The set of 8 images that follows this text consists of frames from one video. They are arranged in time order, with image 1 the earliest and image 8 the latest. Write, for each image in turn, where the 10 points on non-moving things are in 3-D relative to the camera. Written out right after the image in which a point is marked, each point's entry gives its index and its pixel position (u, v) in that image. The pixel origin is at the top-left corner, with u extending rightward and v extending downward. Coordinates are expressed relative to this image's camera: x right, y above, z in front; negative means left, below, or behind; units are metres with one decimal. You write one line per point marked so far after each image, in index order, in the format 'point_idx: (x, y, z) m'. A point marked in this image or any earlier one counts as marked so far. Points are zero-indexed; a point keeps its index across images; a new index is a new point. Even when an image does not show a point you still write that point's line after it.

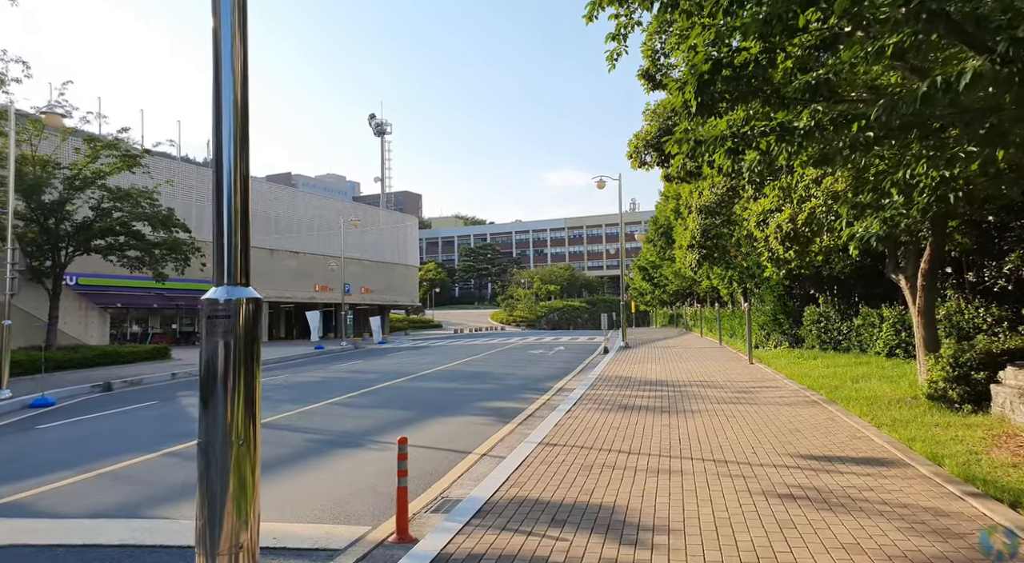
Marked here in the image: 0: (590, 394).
0: (+1.7, -2.4, +12.4) m
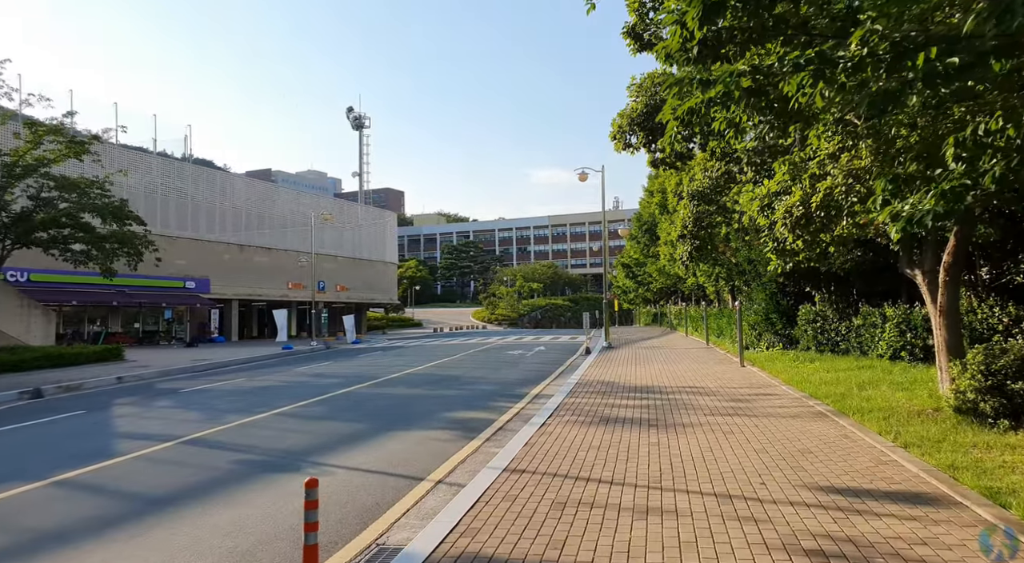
0: (+1.1, -2.3, +11.1) m
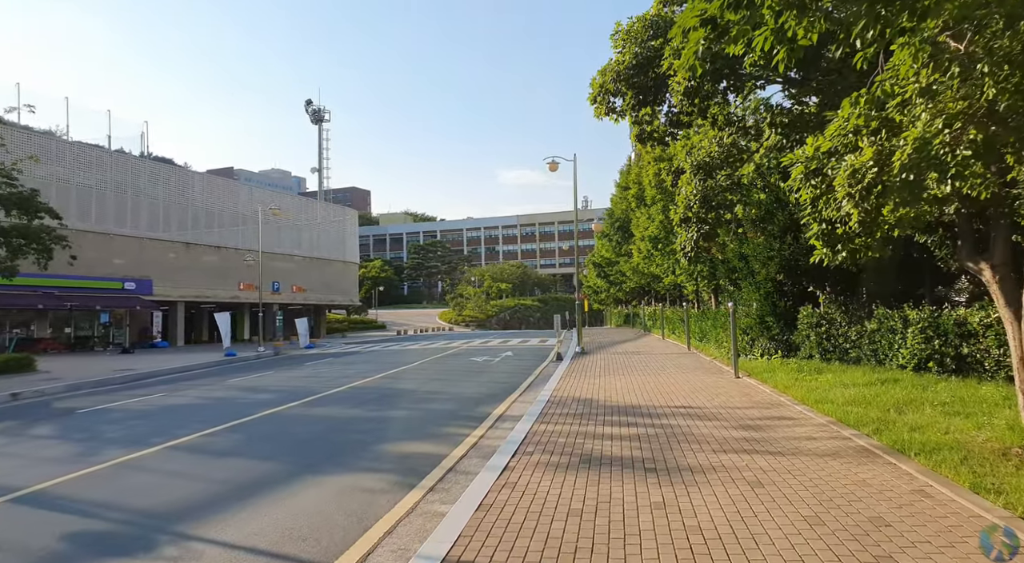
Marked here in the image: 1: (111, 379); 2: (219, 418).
0: (+0.4, -2.3, +9.0) m
1: (-13.1, -2.9, +18.8) m
2: (-5.6, -2.6, +11.2) m
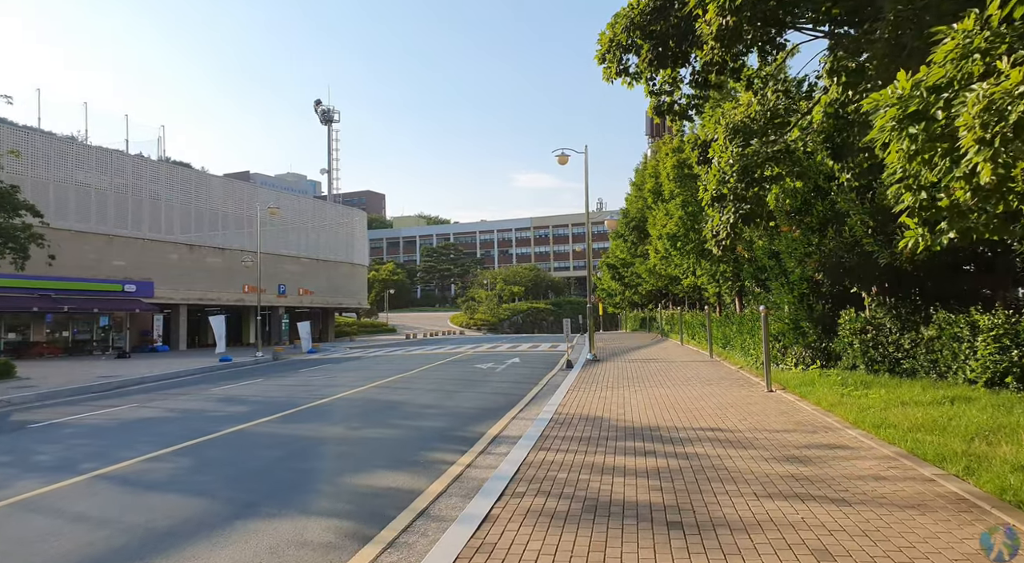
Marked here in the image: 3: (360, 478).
0: (+0.3, -2.3, +7.4) m
1: (-12.9, -3.0, +17.6) m
2: (-5.7, -2.6, +9.8) m
3: (-1.9, -2.5, +7.3) m
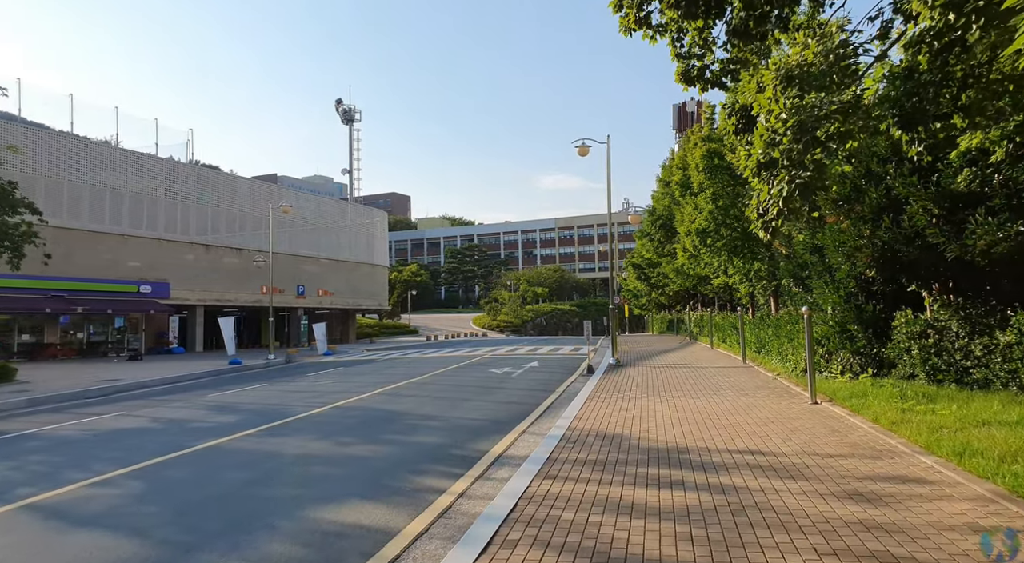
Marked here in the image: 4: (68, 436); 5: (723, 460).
0: (+0.3, -2.2, +6.2) m
1: (-12.5, -3.0, +17.0) m
2: (-5.6, -2.6, +8.8) m
3: (-1.9, -2.4, +6.1) m
4: (-7.5, -2.6, +9.8) m
5: (+2.7, -2.3, +7.5) m
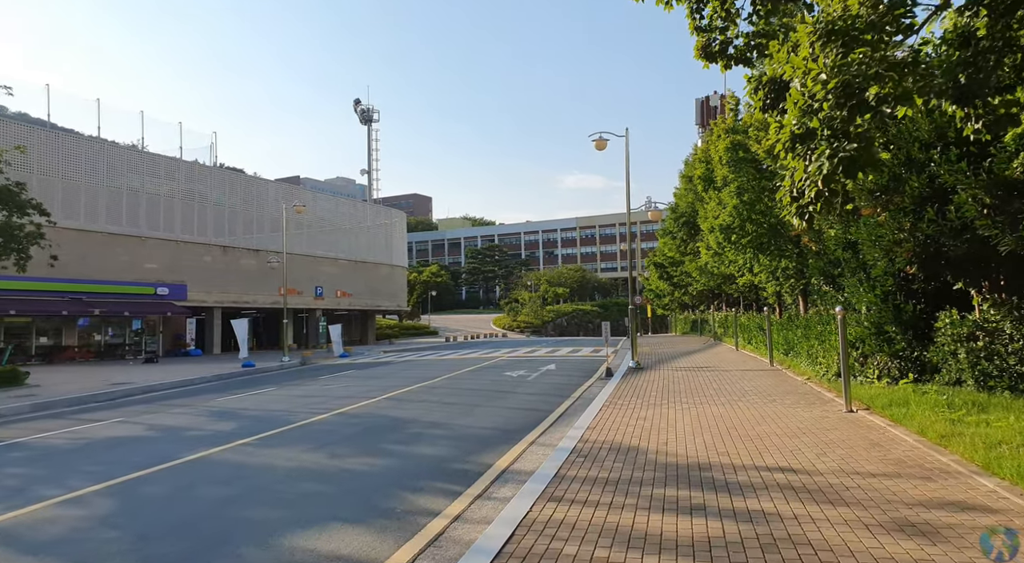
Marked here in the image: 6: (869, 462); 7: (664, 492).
0: (+0.3, -2.2, +5.5) m
1: (-12.1, -3.0, +16.7) m
2: (-5.5, -2.6, +8.3) m
3: (-2.0, -2.4, +5.5) m
4: (-7.4, -2.7, +9.4) m
5: (+2.7, -2.3, +6.7) m
6: (+4.4, -2.2, +7.2) m
7: (+1.6, -2.3, +6.2) m
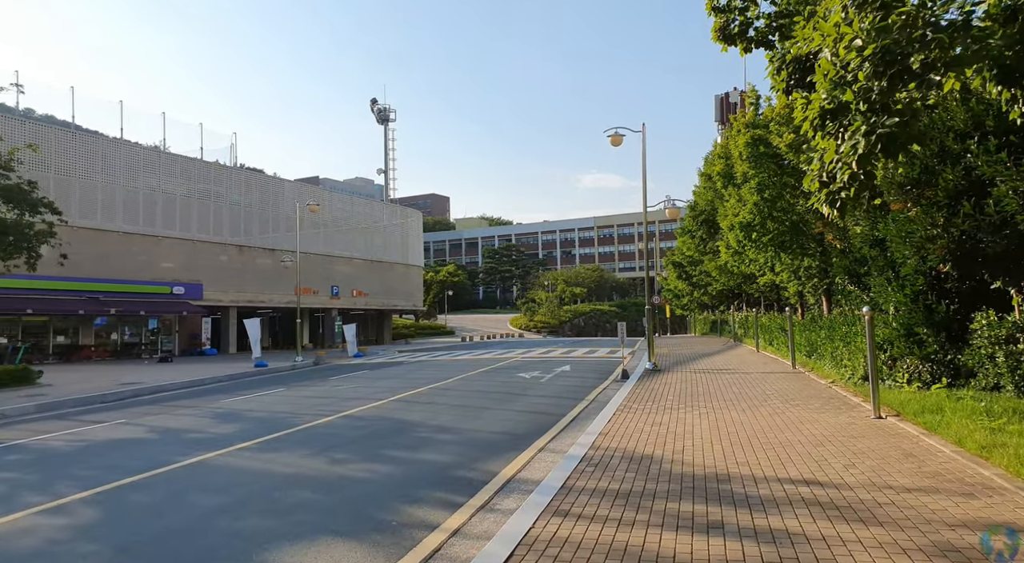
0: (+0.3, -2.2, +5.1) m
1: (-11.7, -3.0, +16.7) m
2: (-5.4, -2.6, +8.1) m
3: (-2.0, -2.4, +5.2) m
4: (-7.2, -2.6, +9.2) m
5: (+2.8, -2.2, +6.2) m
6: (+4.5, -2.2, +6.7) m
7: (+1.7, -2.2, +5.8) m
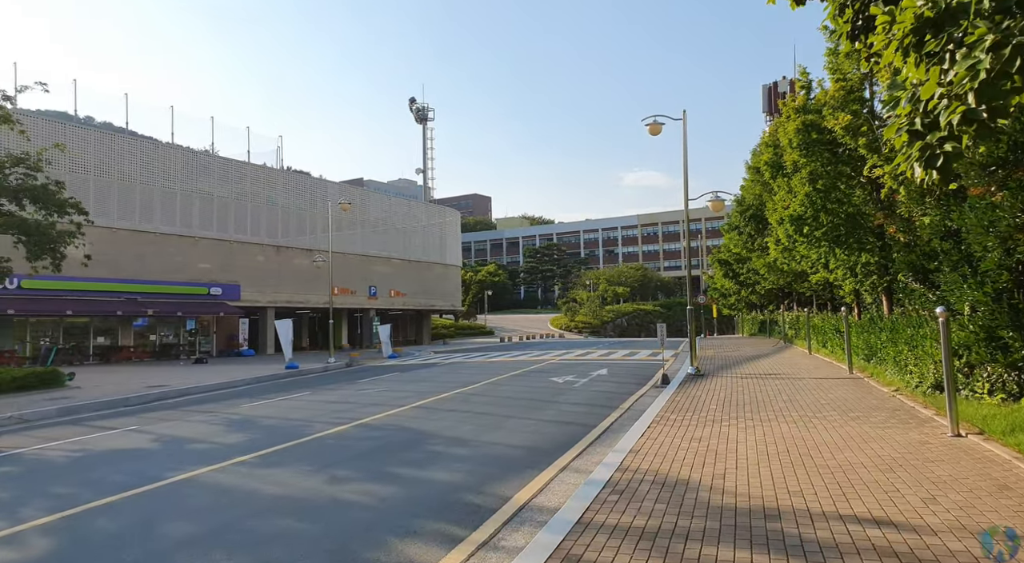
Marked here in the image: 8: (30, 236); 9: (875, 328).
0: (+0.2, -2.2, +4.1) m
1: (-10.8, -3.1, +16.6) m
2: (-5.2, -2.6, +7.6) m
3: (-2.0, -2.4, +4.4) m
4: (-6.9, -2.7, +8.8) m
5: (+2.8, -2.2, +5.0) m
6: (+4.5, -2.2, +5.4) m
7: (+1.7, -2.2, +4.7) m
8: (-13.2, +1.3, +16.2) m
9: (+10.2, -1.3, +16.2) m
